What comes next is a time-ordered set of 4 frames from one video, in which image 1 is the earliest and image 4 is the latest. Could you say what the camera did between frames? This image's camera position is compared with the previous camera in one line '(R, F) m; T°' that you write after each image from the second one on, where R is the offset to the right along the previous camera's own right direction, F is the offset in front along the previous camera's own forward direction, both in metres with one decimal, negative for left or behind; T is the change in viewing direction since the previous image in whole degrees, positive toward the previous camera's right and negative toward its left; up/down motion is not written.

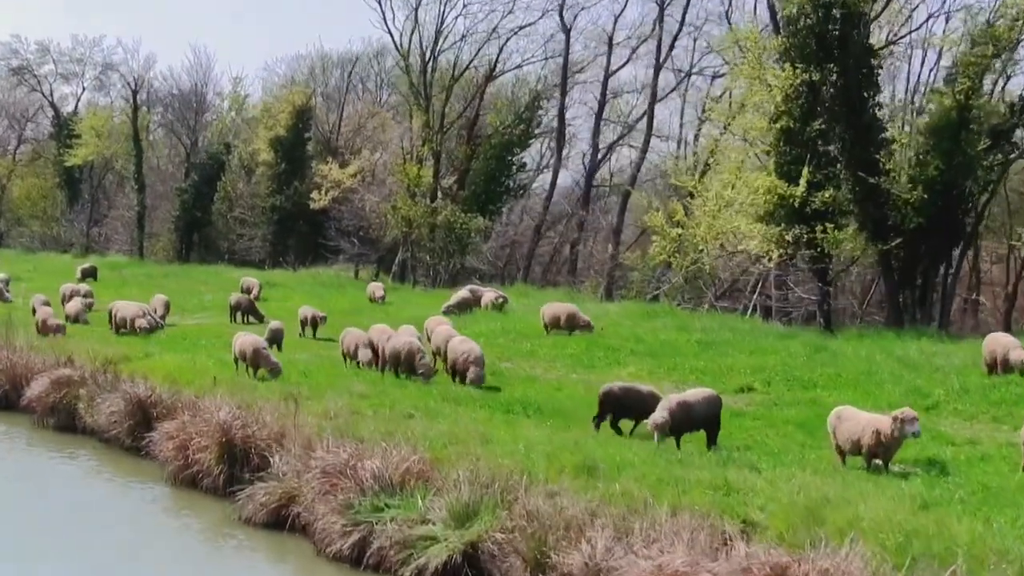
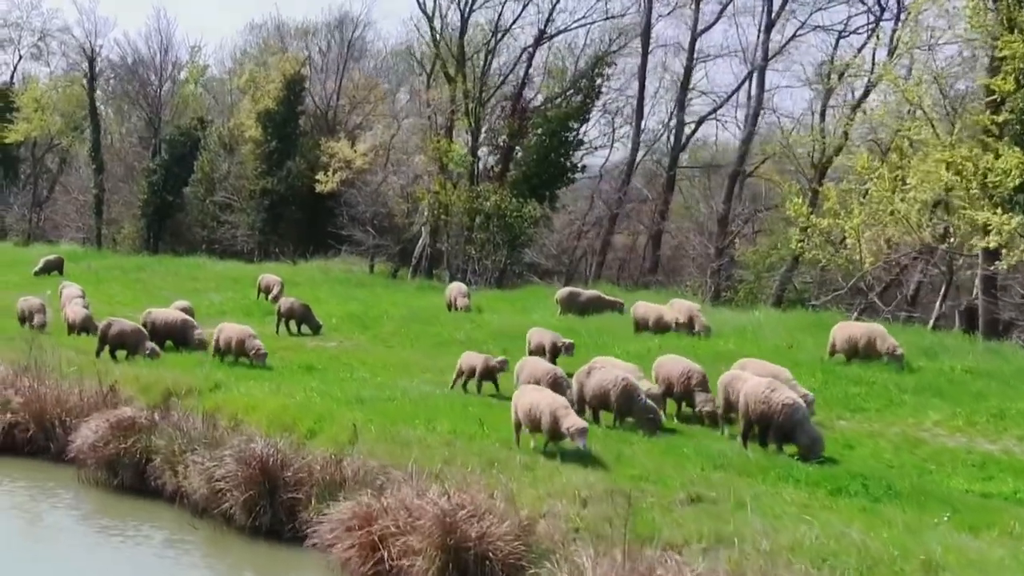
(-4.0, +5.9) m; +4°
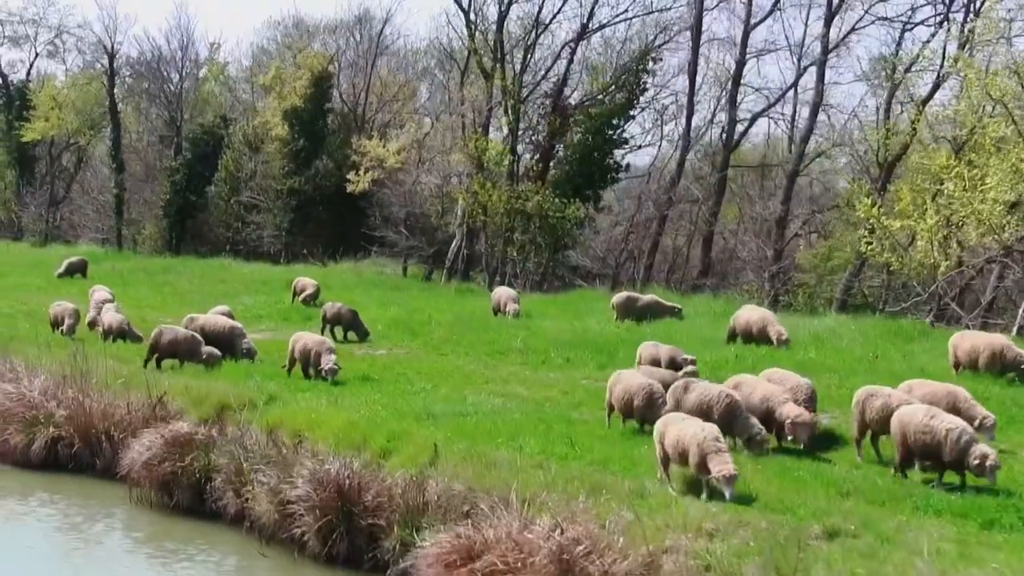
(-0.9, +1.2) m; 0°
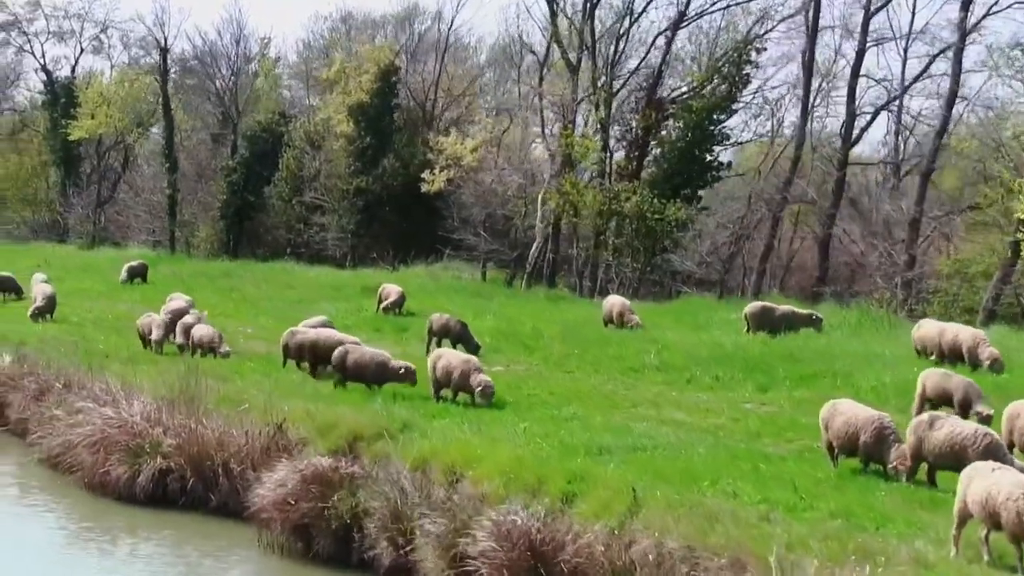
(-1.7, +2.2) m; -1°
